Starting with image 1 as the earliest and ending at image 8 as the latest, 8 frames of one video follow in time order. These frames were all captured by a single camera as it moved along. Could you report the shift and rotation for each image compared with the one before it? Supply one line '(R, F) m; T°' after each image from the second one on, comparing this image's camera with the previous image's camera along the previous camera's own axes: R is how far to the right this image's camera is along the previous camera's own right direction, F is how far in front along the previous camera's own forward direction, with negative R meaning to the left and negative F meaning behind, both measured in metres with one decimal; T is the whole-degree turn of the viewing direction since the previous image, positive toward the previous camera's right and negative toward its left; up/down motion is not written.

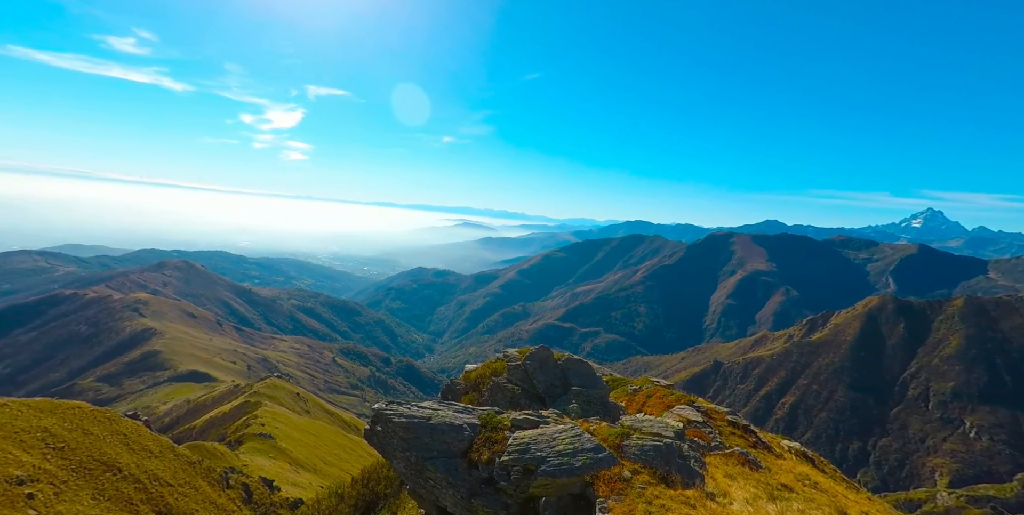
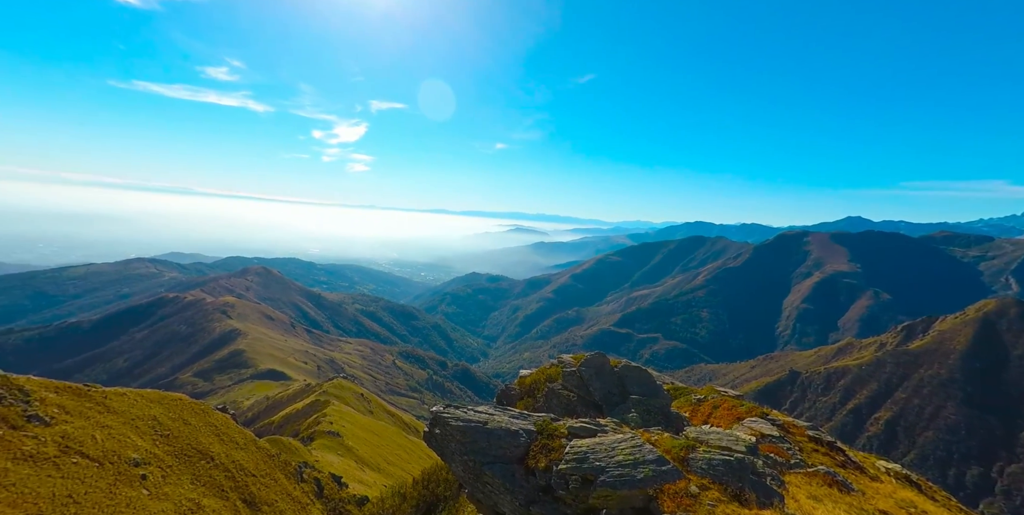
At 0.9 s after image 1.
(-0.5, +0.4) m; -7°
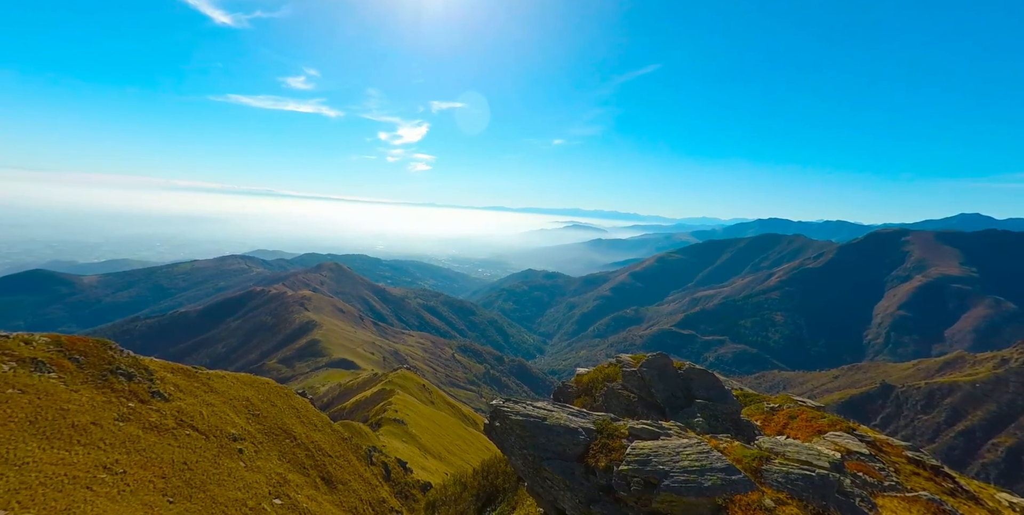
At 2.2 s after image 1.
(-1.4, -1.3) m; -8°
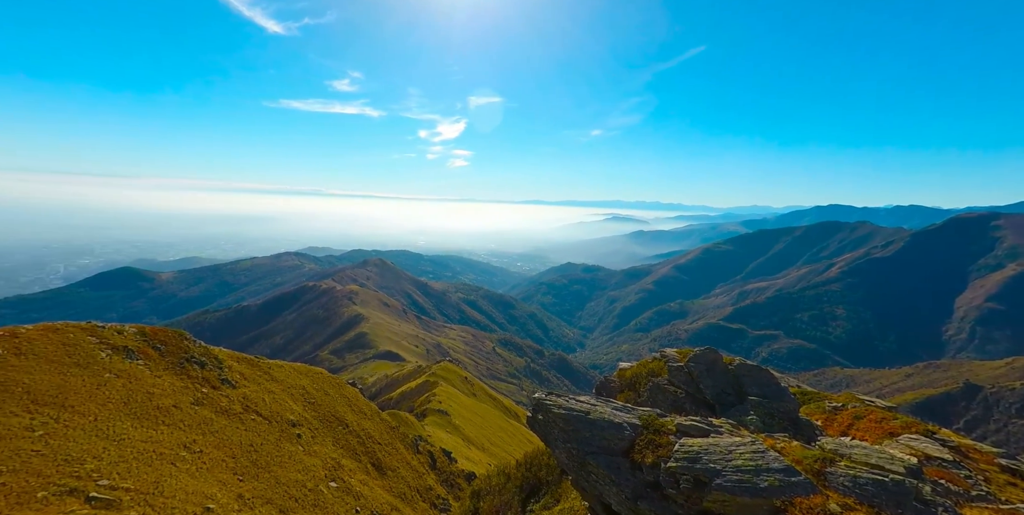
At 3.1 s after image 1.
(-1.2, +0.1) m; -5°
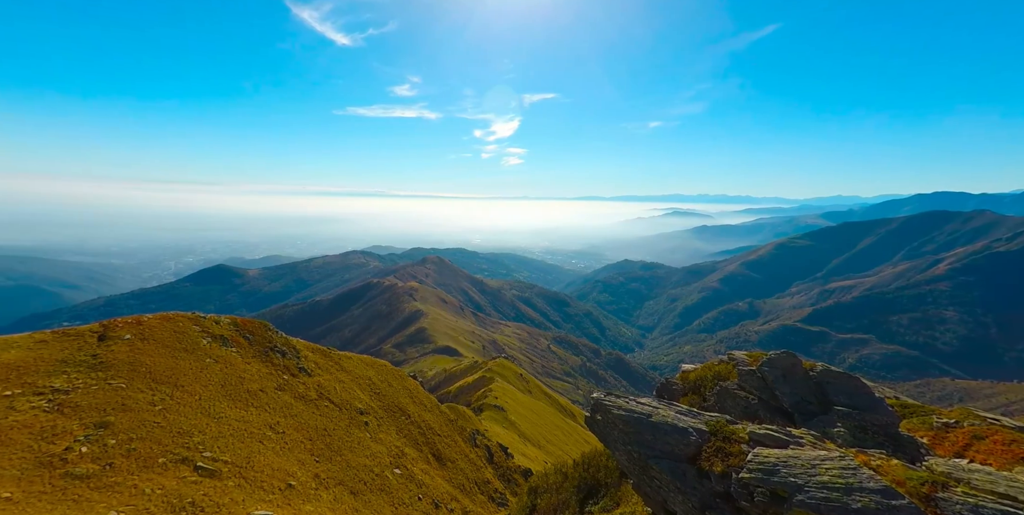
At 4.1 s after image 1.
(-1.4, +1.2) m; -7°
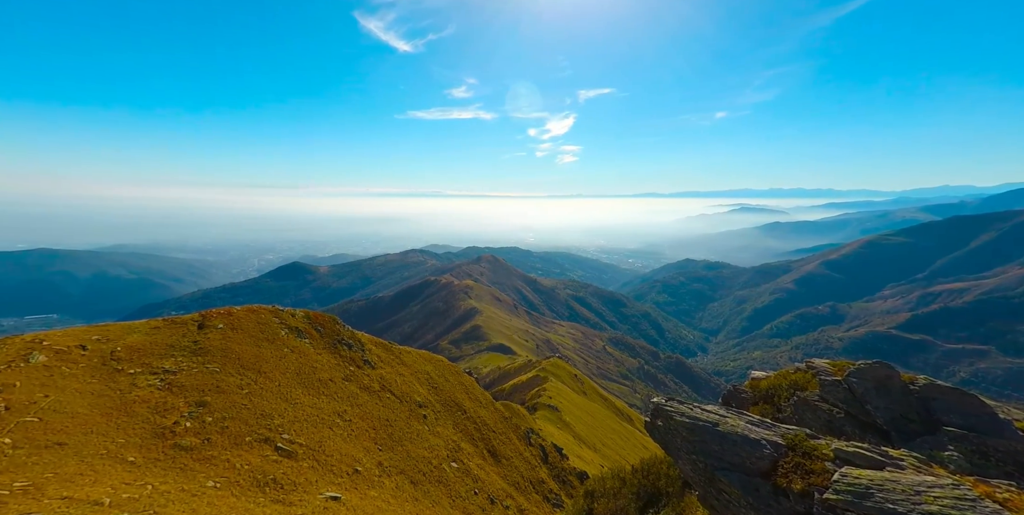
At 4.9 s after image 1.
(-1.5, +1.9) m; -7°
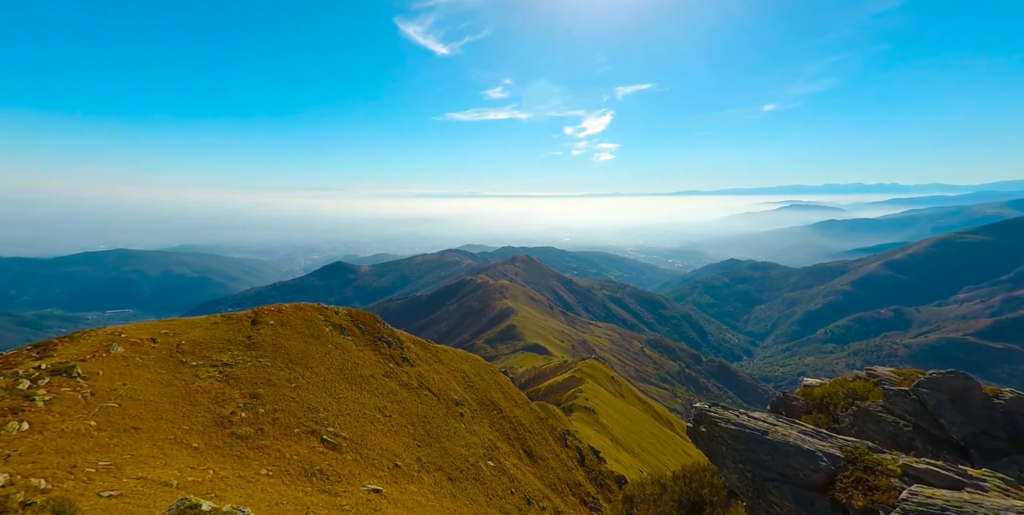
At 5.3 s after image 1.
(-1.2, +1.0) m; -5°
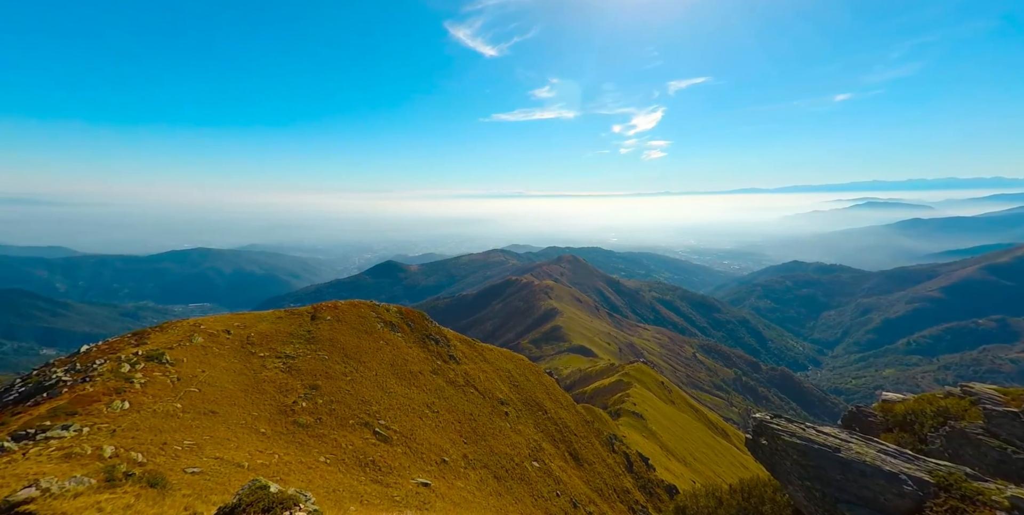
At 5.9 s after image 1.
(-2.0, +1.6) m; -6°
